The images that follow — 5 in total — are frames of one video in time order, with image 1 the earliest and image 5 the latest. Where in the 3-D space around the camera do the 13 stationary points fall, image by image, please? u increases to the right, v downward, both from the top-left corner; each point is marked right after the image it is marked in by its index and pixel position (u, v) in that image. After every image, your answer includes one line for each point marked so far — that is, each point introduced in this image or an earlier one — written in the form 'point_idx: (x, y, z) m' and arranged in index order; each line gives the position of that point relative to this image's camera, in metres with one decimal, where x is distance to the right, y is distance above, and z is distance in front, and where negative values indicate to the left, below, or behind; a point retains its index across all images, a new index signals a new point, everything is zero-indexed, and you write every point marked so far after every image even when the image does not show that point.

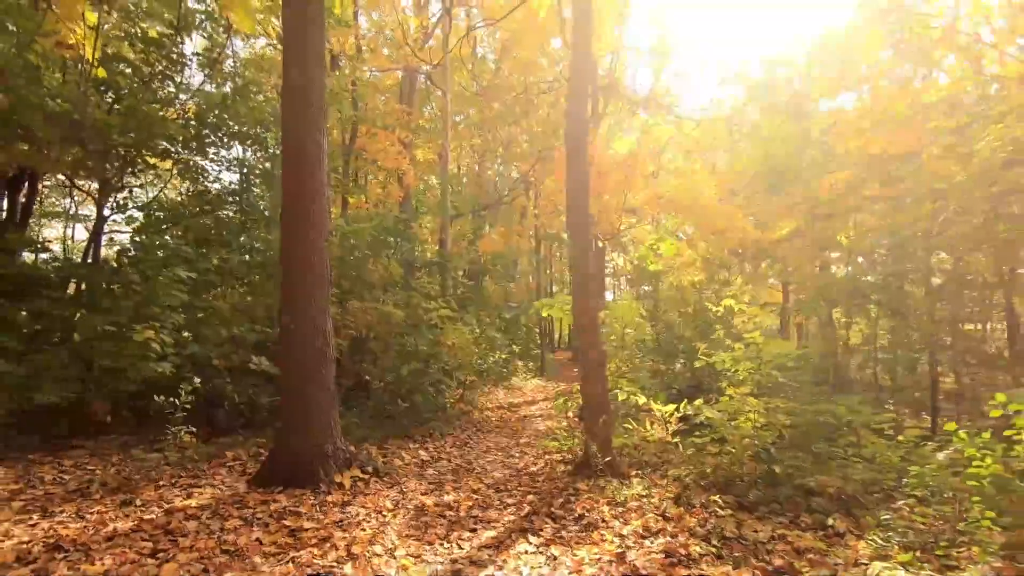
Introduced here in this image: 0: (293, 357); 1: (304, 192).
0: (-1.9, -0.6, +5.1) m
1: (-1.8, +0.9, +5.3) m
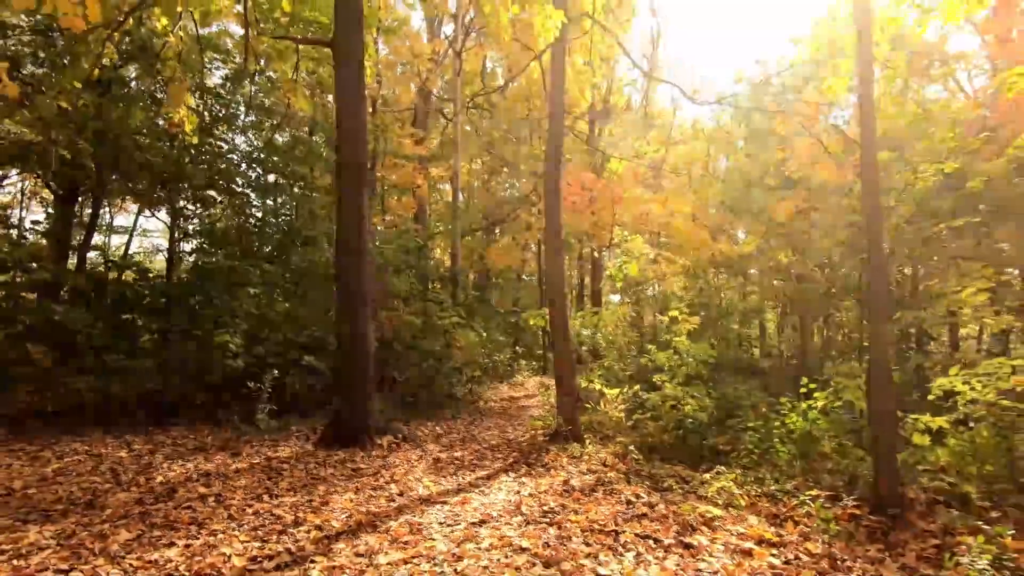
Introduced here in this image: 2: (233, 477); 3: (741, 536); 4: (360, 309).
0: (-2.0, -0.8, +7.1) m
1: (-1.9, +0.7, +7.2) m
2: (-2.5, -1.7, +5.3) m
3: (+1.5, -1.6, +3.8) m
4: (-1.8, -0.3, +7.1) m
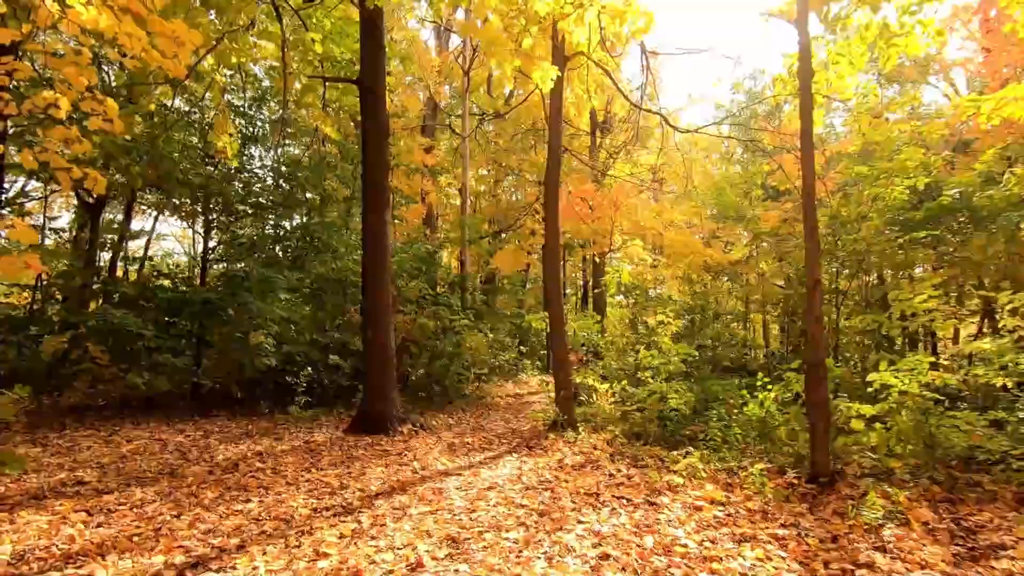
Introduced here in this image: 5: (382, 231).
0: (-1.9, -0.9, +8.1) m
1: (-1.9, +0.6, +8.2) m
2: (-2.5, -1.8, +6.3) m
3: (+1.5, -1.7, +4.8) m
4: (-1.8, -0.4, +8.2) m
5: (-1.8, +0.8, +8.2) m
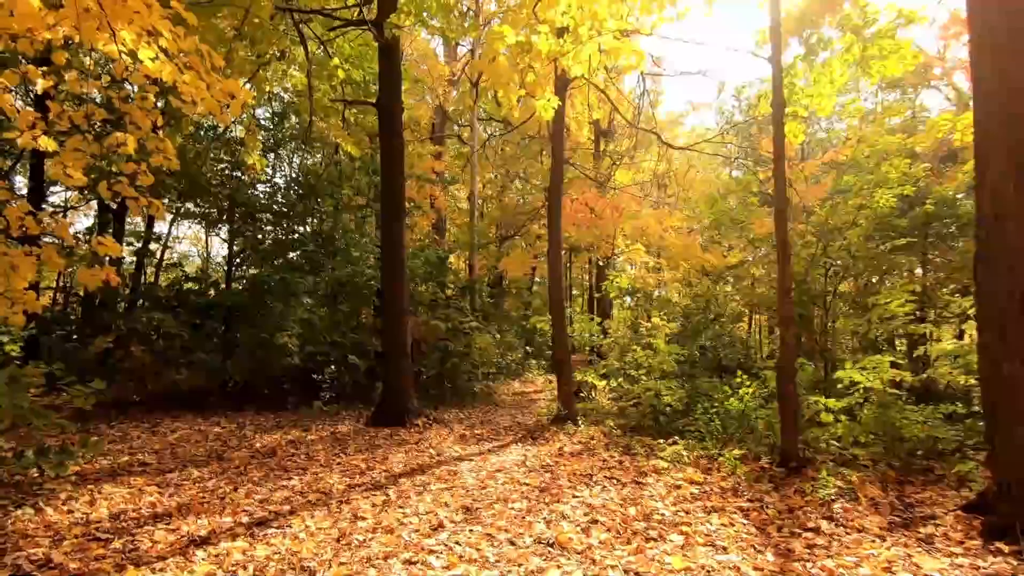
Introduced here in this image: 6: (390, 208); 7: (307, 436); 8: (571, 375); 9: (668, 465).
0: (-1.8, -1.0, +8.8) m
1: (-1.8, +0.5, +9.0) m
2: (-2.4, -1.9, +7.1) m
3: (+1.6, -1.8, +5.5) m
4: (-1.7, -0.4, +8.9) m
5: (-1.7, +0.7, +9.0) m
6: (-1.9, +1.2, +8.9) m
7: (-2.6, -1.9, +7.5) m
8: (+0.9, -1.4, +9.0) m
9: (+1.6, -1.8, +6.0) m
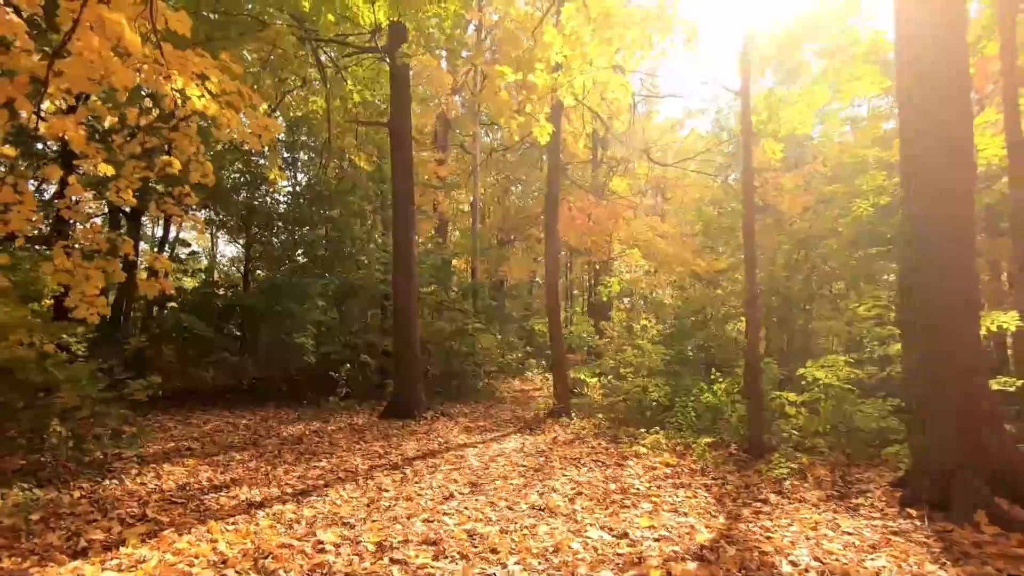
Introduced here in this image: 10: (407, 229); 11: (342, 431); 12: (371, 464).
0: (-1.9, -1.1, +9.7) m
1: (-1.8, +0.5, +9.8) m
2: (-2.4, -2.0, +7.9) m
3: (+1.6, -1.9, +6.4) m
4: (-1.7, -0.5, +9.8) m
5: (-1.7, +0.6, +9.8) m
6: (-1.9, +1.1, +9.8) m
7: (-2.6, -2.0, +8.4) m
8: (+0.9, -1.4, +9.8) m
9: (+1.6, -1.9, +6.8) m
10: (-1.7, +1.0, +9.8) m
11: (-2.3, -2.0, +8.1) m
12: (-1.5, -1.8, +6.0) m
